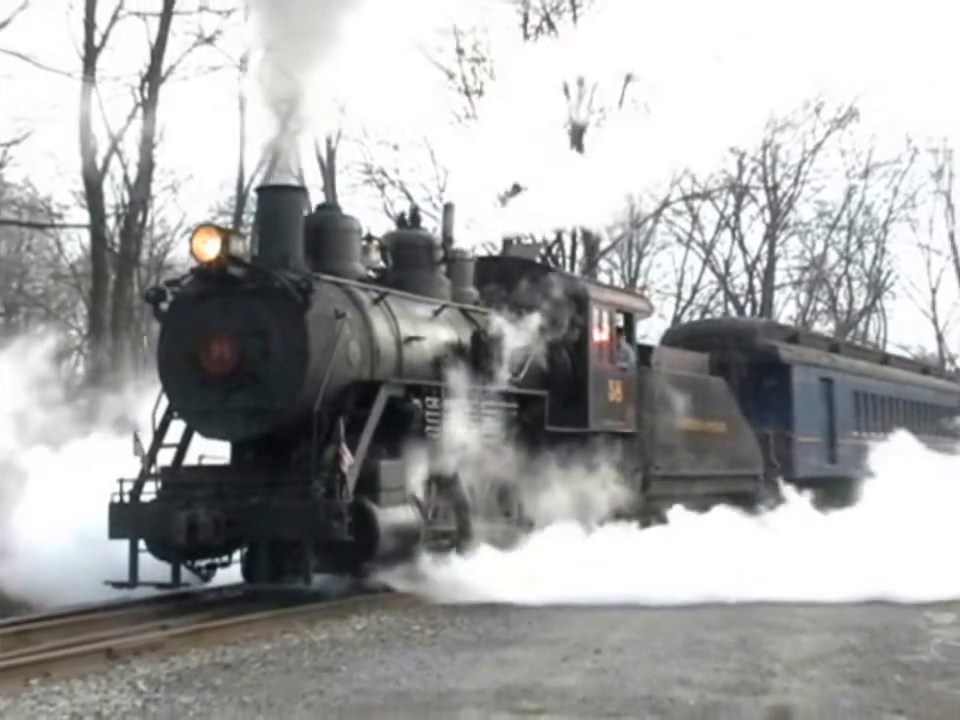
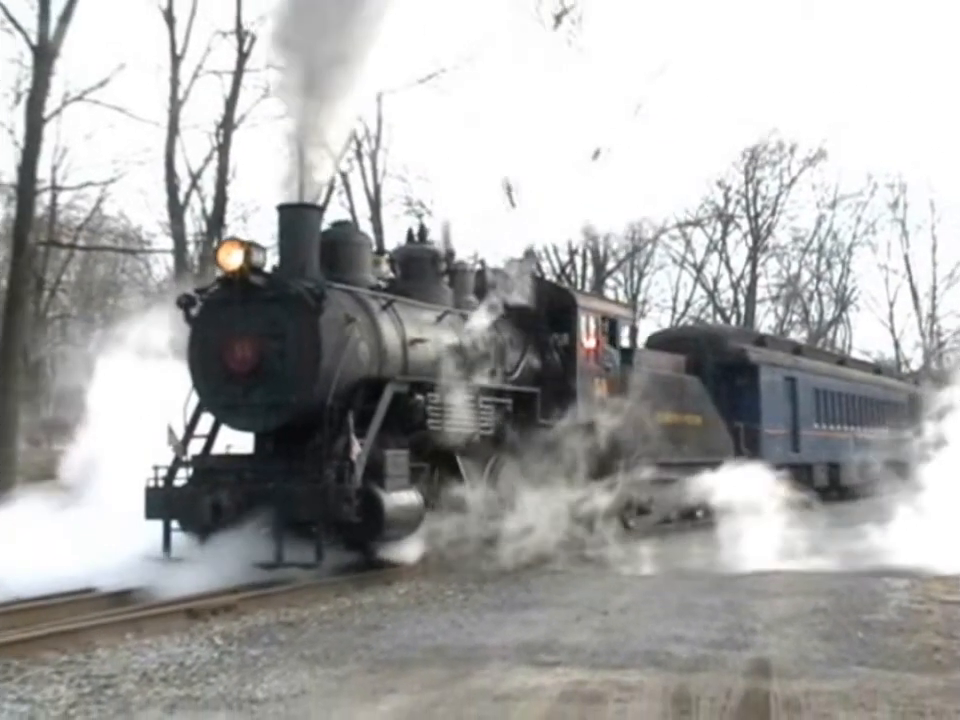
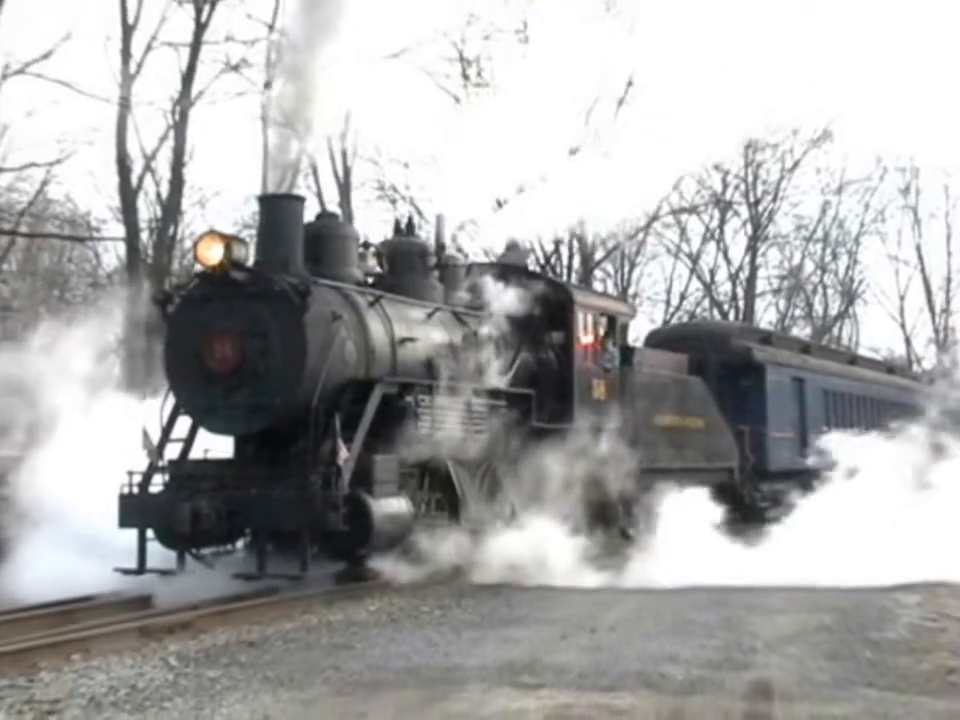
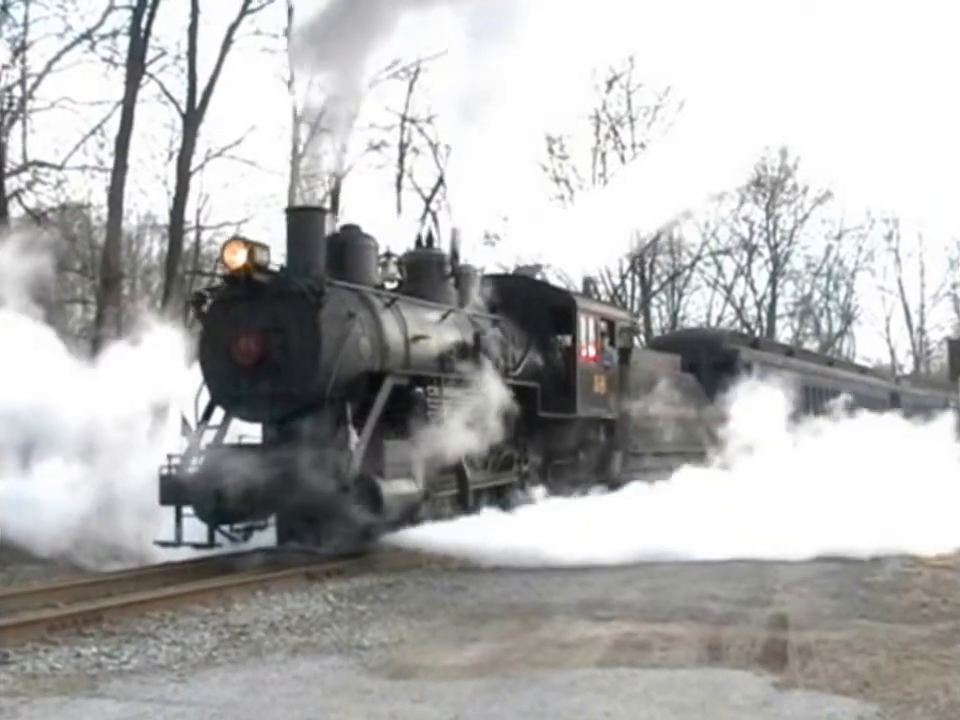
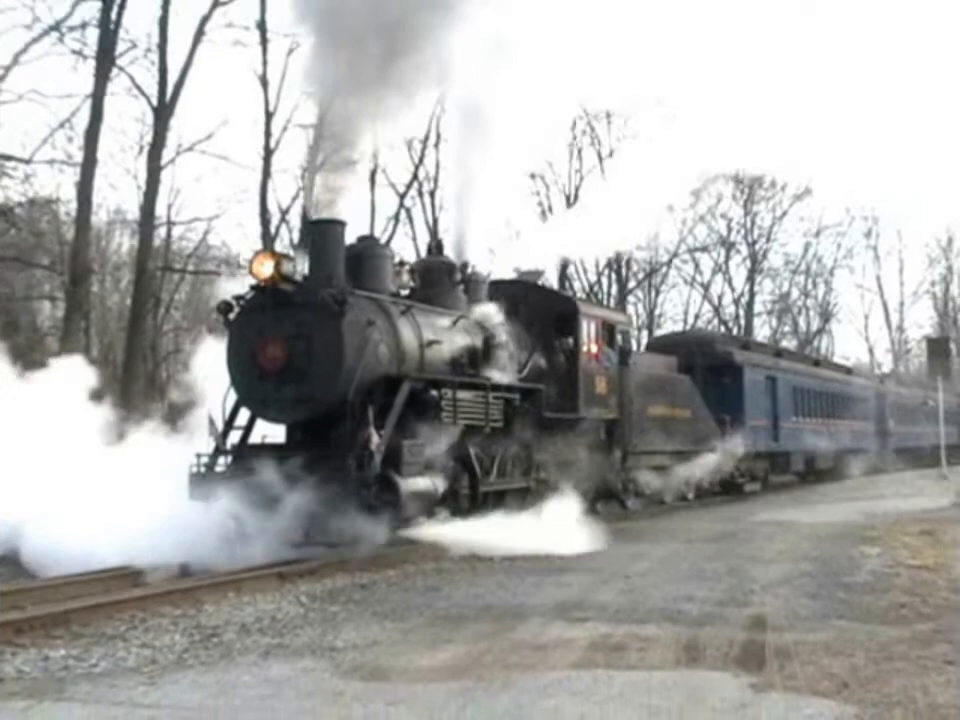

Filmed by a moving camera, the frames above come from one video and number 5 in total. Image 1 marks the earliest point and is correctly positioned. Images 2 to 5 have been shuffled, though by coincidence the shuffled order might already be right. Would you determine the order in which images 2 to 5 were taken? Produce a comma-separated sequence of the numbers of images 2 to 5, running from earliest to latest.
3, 2, 5, 4
